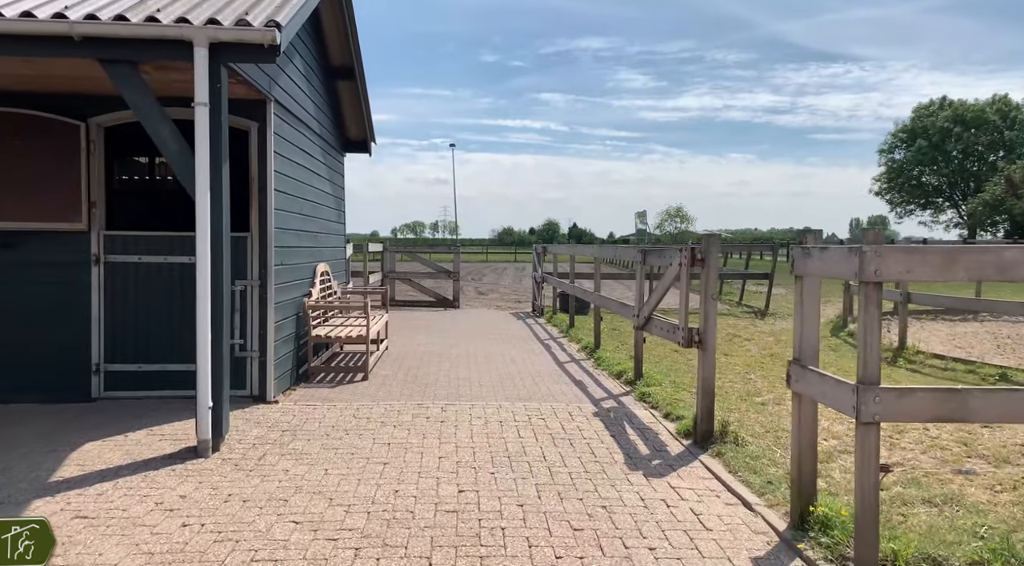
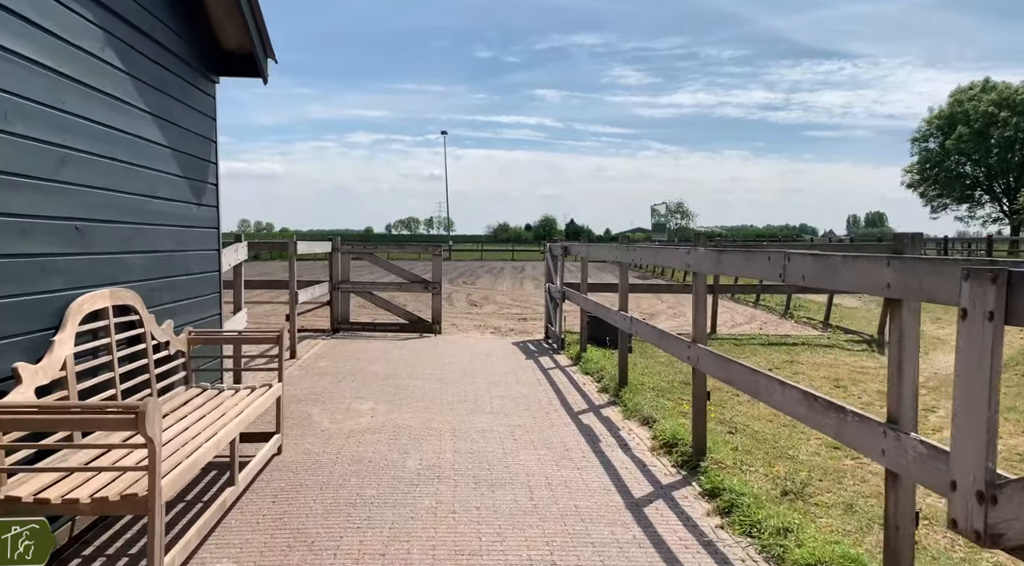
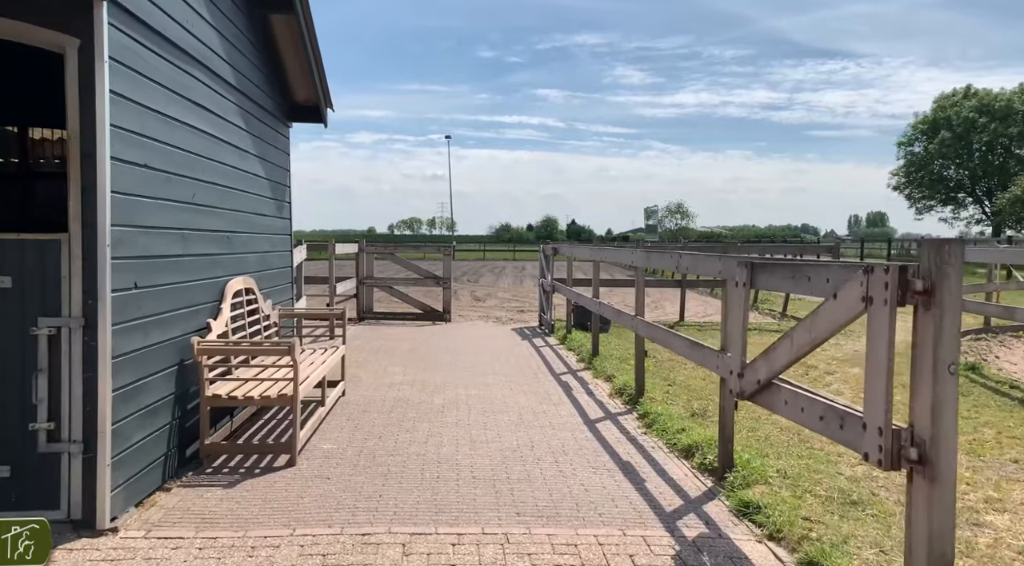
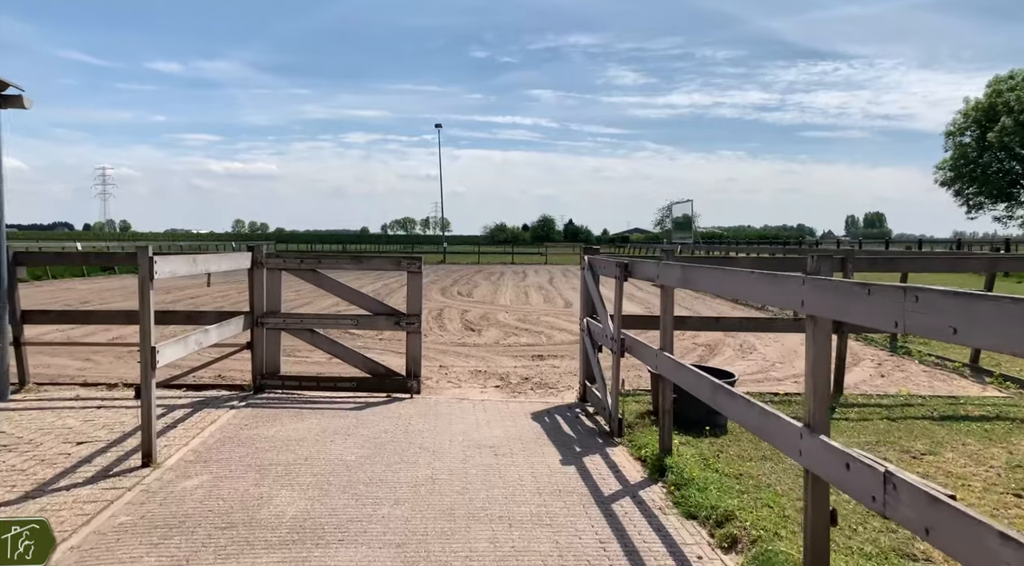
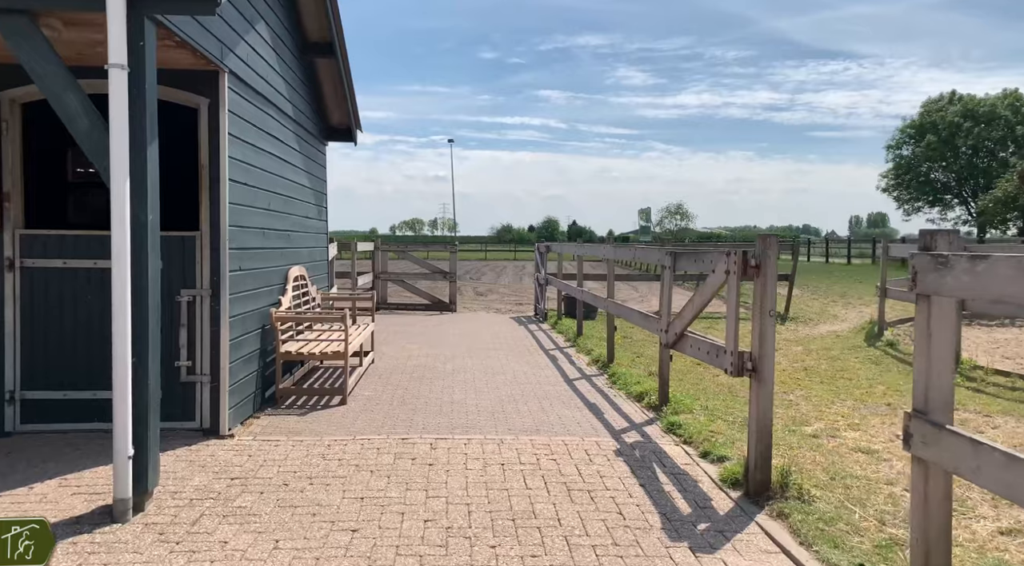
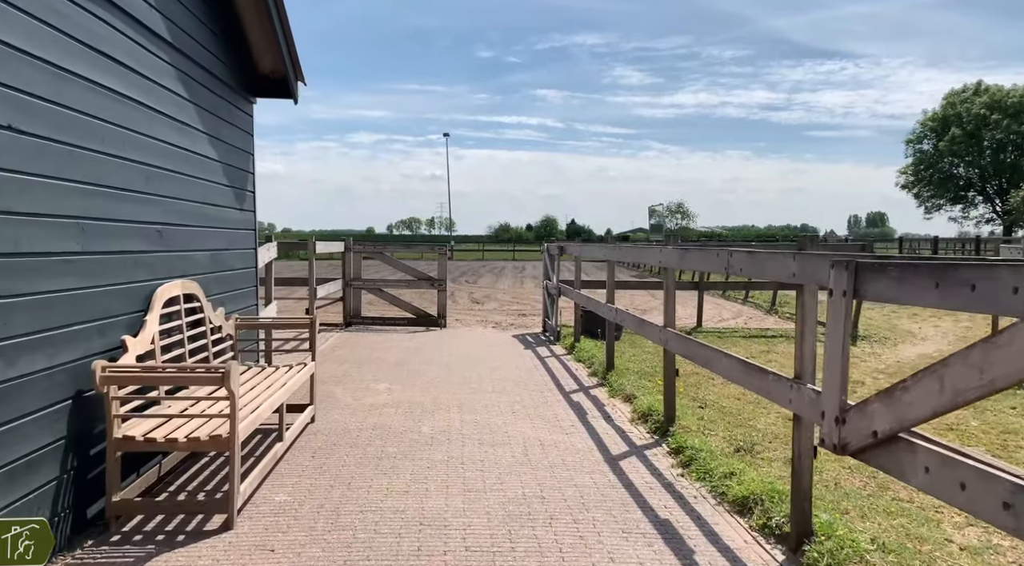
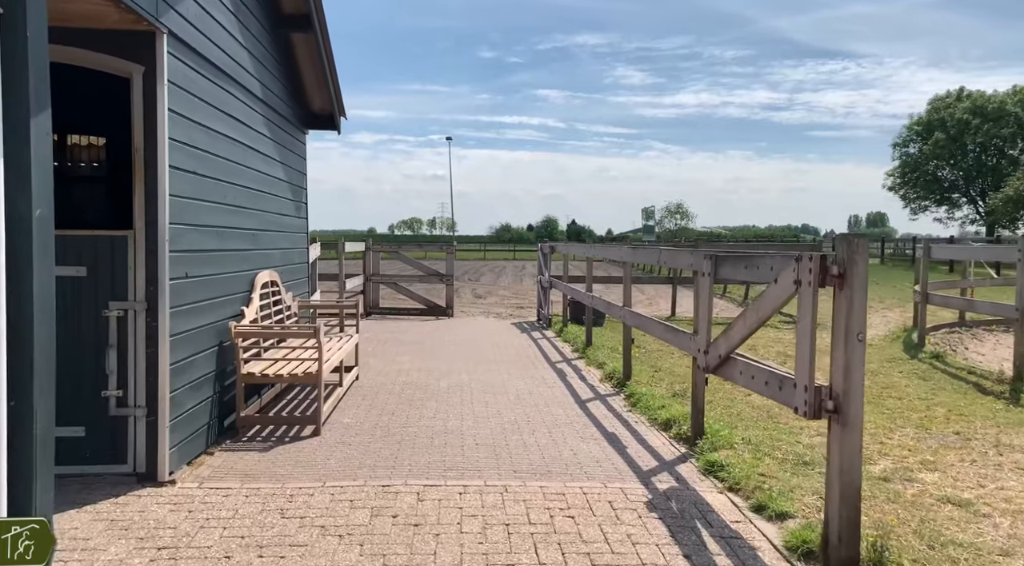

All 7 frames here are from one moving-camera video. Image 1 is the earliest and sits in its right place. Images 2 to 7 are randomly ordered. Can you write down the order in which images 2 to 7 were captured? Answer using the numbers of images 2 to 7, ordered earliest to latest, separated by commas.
5, 7, 3, 6, 2, 4
